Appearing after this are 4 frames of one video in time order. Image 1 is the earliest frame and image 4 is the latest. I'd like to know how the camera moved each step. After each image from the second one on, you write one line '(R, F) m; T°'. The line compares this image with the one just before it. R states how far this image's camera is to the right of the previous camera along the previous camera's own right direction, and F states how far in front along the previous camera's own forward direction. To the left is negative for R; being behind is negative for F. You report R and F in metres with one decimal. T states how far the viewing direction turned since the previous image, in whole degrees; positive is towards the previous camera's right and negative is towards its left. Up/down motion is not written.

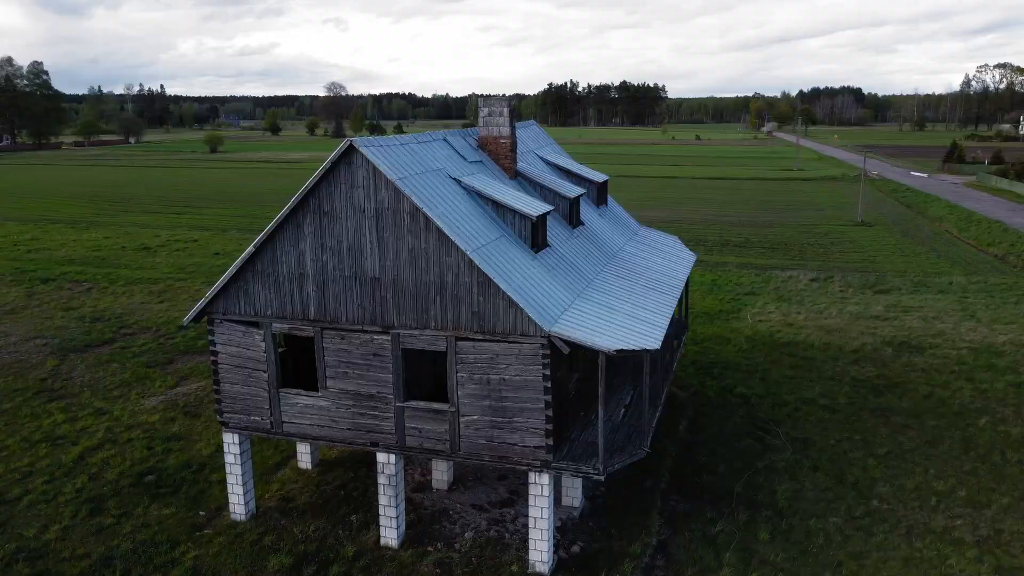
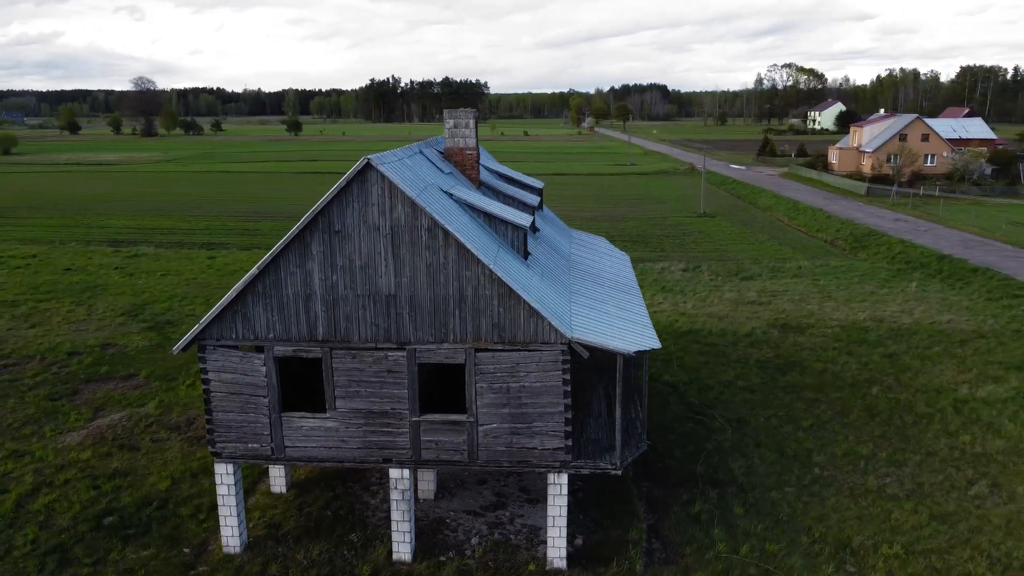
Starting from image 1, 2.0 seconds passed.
(-2.9, -0.1) m; +12°
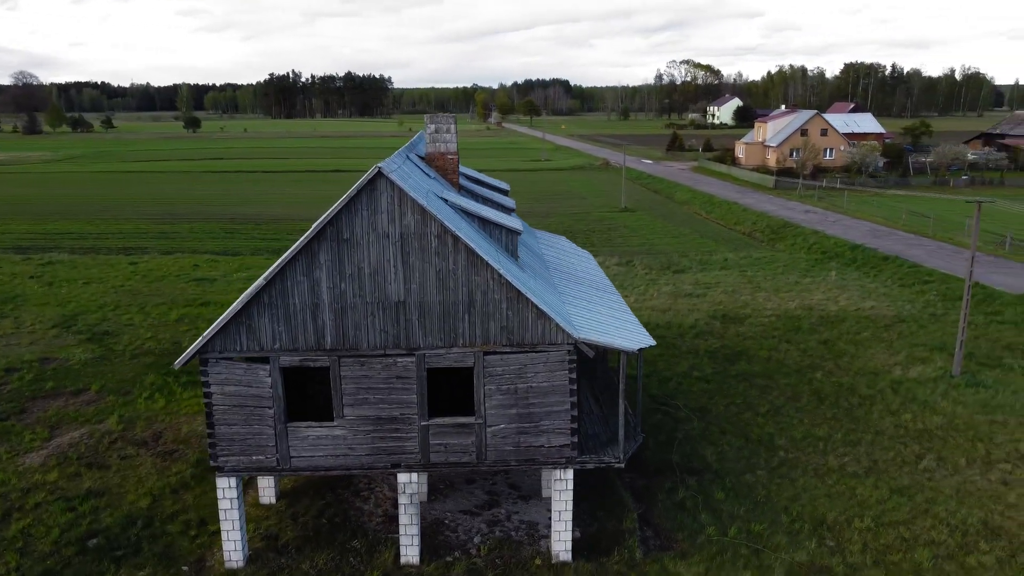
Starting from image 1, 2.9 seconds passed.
(-1.5, -0.2) m; +7°
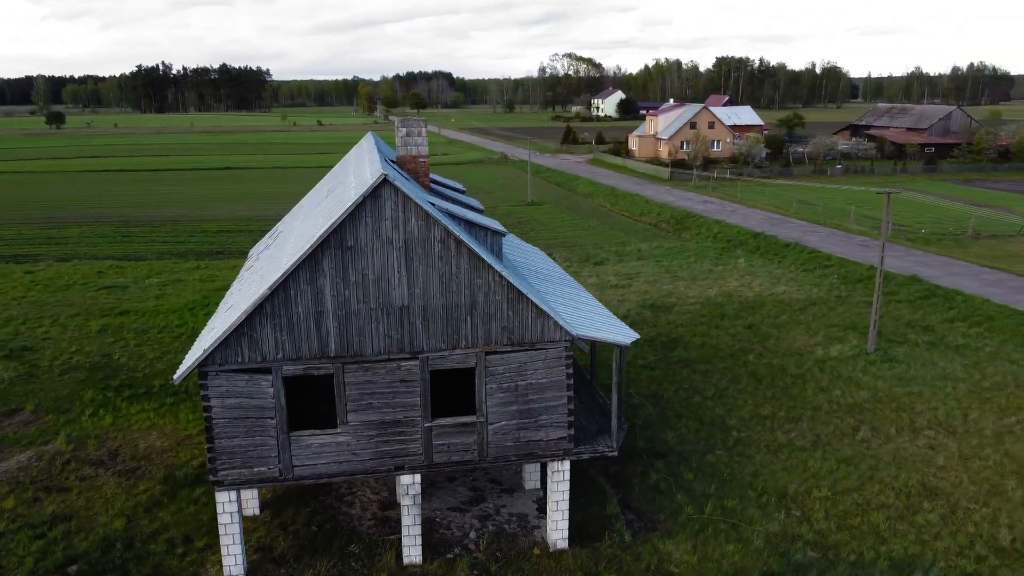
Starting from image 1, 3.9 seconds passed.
(-1.8, -0.3) m; +8°
